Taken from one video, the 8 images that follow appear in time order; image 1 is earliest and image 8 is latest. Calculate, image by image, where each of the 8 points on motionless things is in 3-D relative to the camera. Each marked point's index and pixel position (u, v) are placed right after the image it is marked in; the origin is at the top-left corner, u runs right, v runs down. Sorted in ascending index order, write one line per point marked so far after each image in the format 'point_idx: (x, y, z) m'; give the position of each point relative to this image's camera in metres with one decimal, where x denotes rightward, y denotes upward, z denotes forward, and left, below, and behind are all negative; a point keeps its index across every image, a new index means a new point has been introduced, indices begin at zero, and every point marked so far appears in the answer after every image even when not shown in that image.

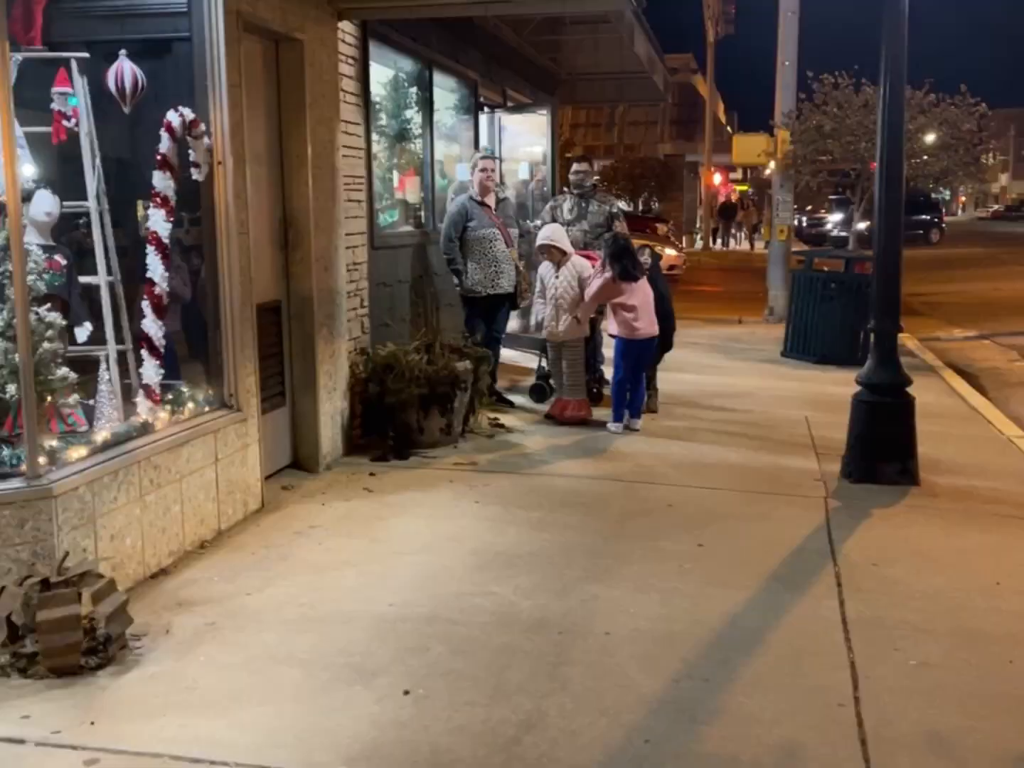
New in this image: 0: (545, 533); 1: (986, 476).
0: (+0.2, -0.8, +5.6) m
1: (+3.1, -0.6, +7.2) m
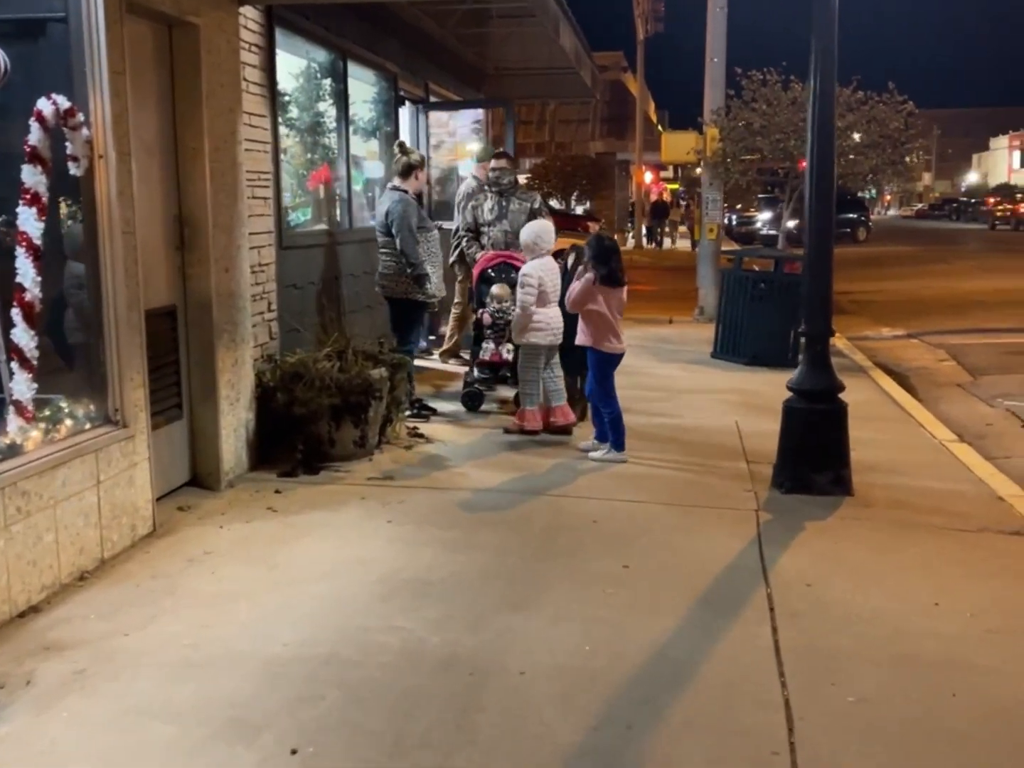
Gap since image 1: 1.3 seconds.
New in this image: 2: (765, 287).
0: (-0.2, -0.8, +5.2) m
1: (+2.6, -0.6, +6.9) m
2: (+2.7, +1.1, +11.8) m
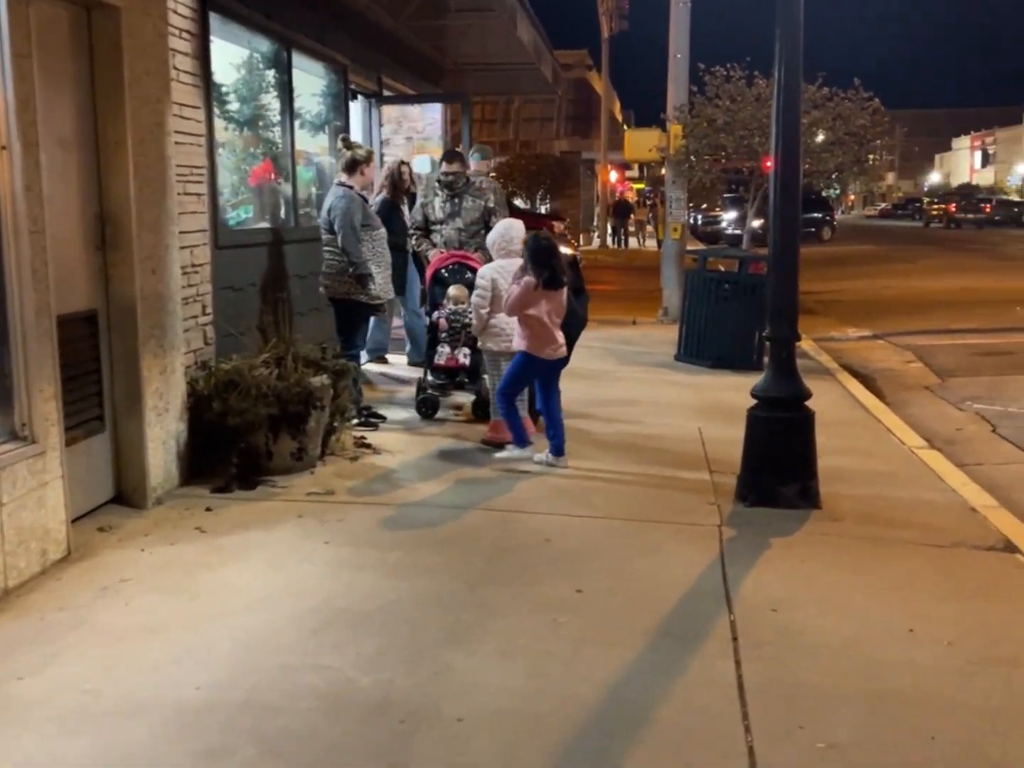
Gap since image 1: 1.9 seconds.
0: (-0.5, -0.9, +4.8) m
1: (+2.3, -0.7, +6.6) m
2: (+2.3, +1.0, +11.5) m
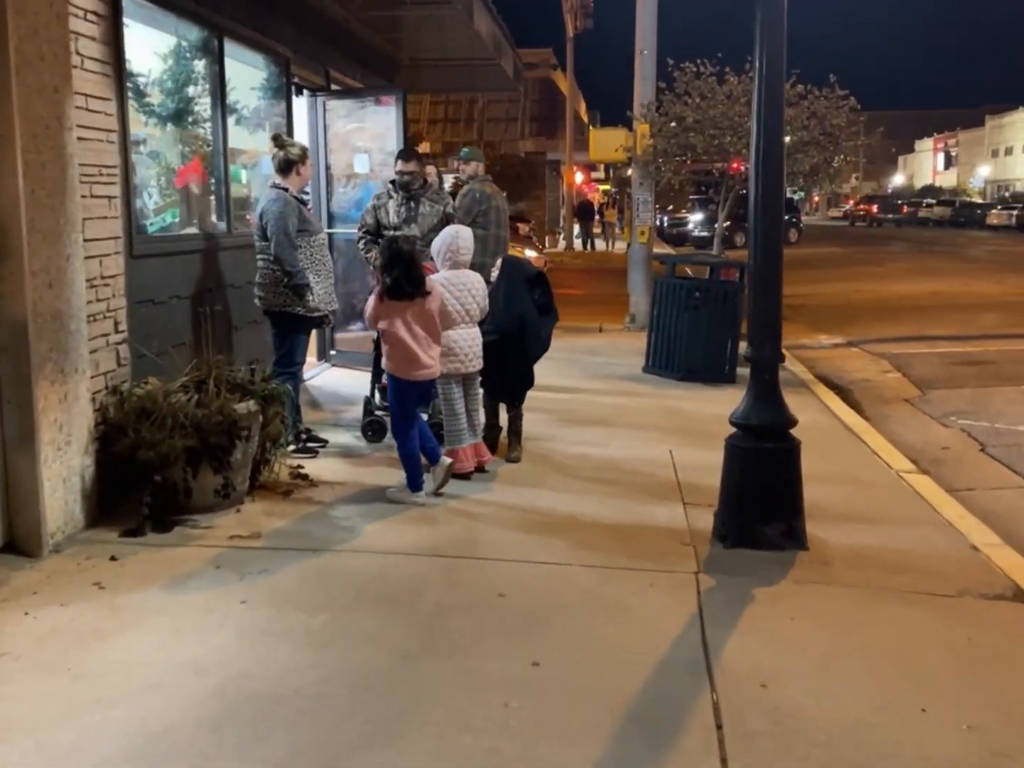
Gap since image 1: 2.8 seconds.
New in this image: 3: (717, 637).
0: (-0.7, -1.0, +4.1) m
1: (+2.0, -0.8, +6.0) m
2: (+1.9, +0.9, +10.9) m
3: (+0.8, -1.0, +4.4) m
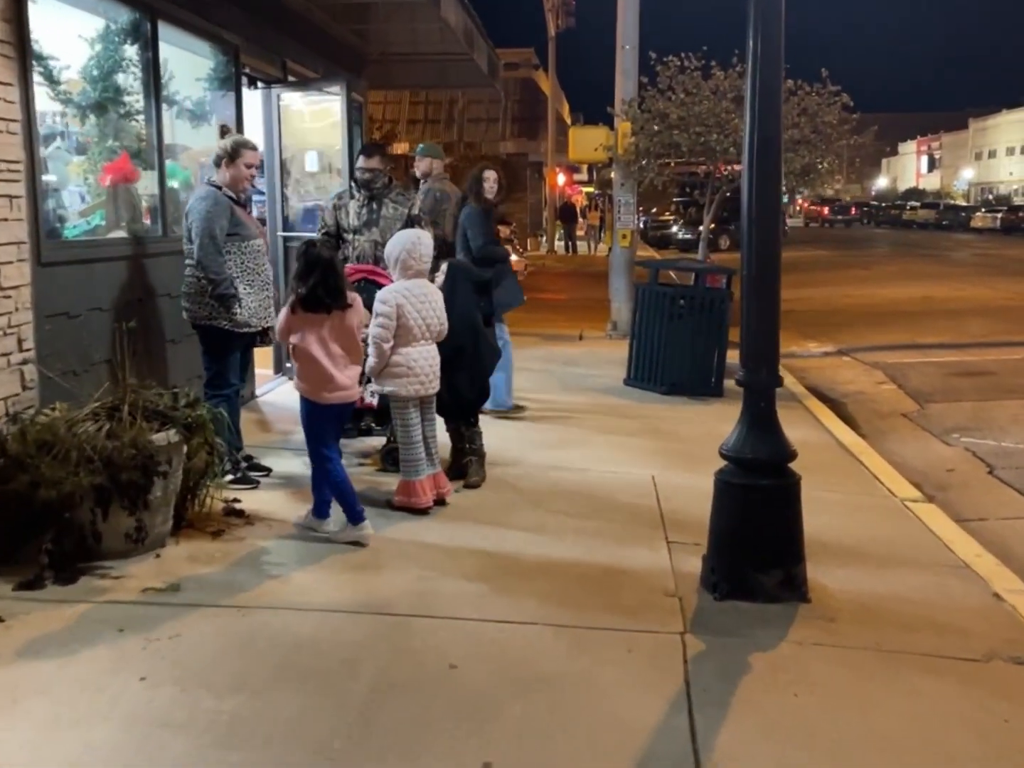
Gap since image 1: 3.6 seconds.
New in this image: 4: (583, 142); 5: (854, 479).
0: (-0.9, -1.1, +3.4) m
1: (+1.8, -0.9, +5.3) m
2: (+1.6, +0.8, +10.2) m
3: (+0.6, -1.1, +3.6) m
4: (+0.8, +2.9, +13.0) m
5: (+2.3, -0.6, +7.4) m
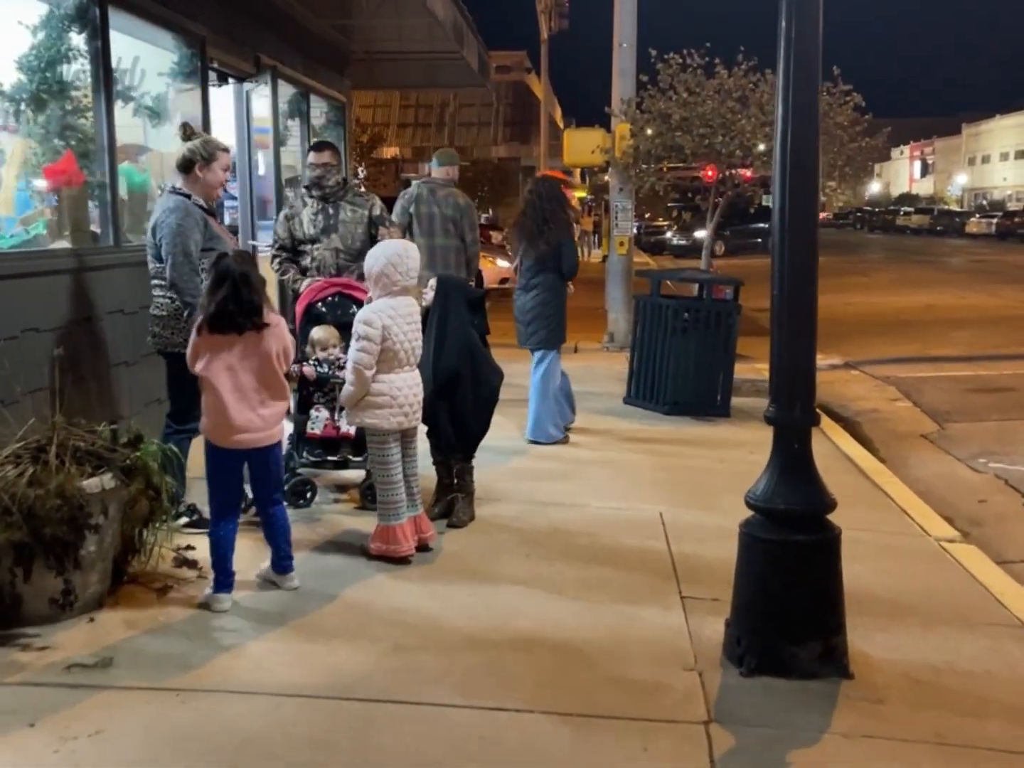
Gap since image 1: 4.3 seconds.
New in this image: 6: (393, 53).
0: (-0.9, -1.3, +2.7) m
1: (+1.8, -1.1, +4.6) m
2: (+1.5, +0.6, +9.5) m
3: (+0.6, -1.3, +2.9) m
4: (+0.8, +2.7, +12.3) m
5: (+2.3, -0.8, +6.7) m
6: (-1.4, +3.8, +12.6) m
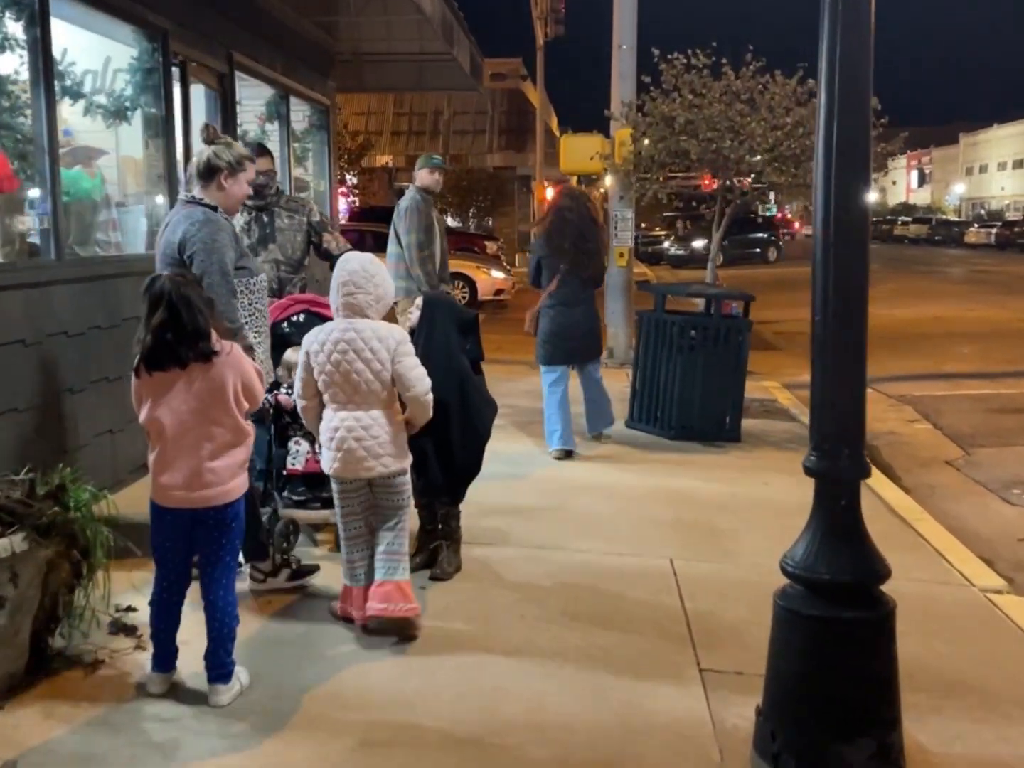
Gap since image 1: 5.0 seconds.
0: (-0.9, -1.4, +2.0) m
1: (+1.8, -1.2, +3.9) m
2: (+1.5, +0.4, +8.8) m
3: (+0.6, -1.4, +2.2) m
4: (+0.7, +2.5, +11.6) m
5: (+2.2, -1.0, +6.0) m
6: (-1.4, +3.6, +12.0) m
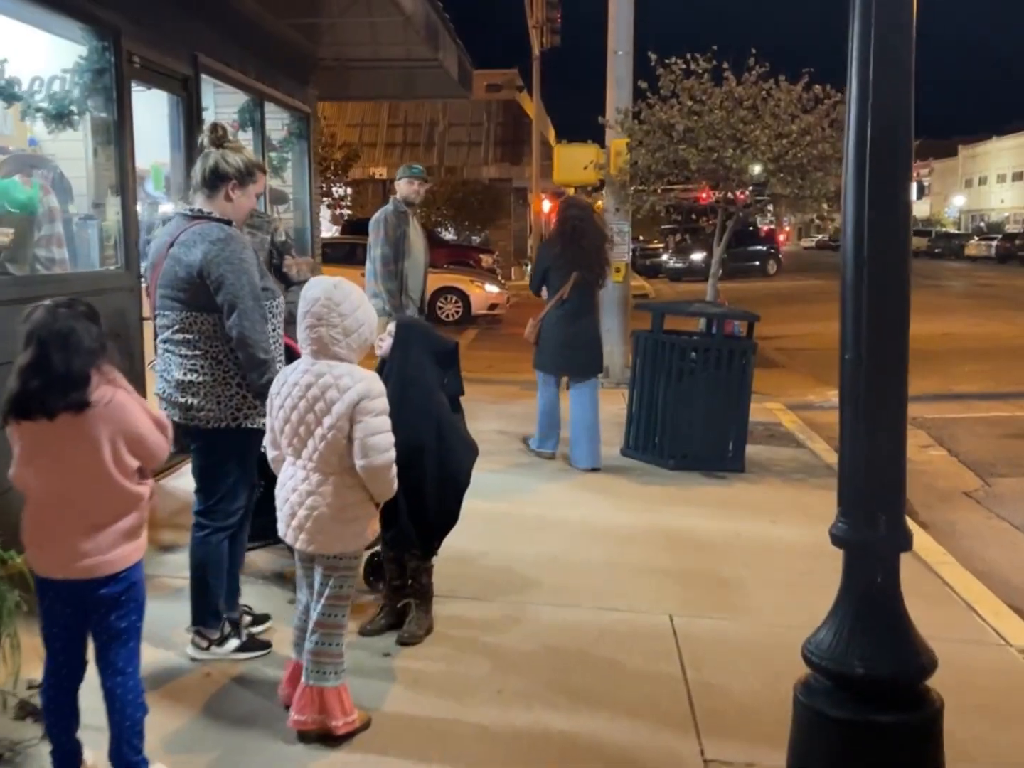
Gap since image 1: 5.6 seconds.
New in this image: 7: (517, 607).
0: (-1.0, -1.5, +1.3) m
1: (+1.7, -1.4, +3.3) m
2: (+1.4, +0.2, +8.2) m
3: (+0.5, -1.5, +1.6) m
4: (+0.6, +2.2, +11.0) m
5: (+2.1, -1.1, +5.4) m
6: (-1.5, +3.4, +11.4) m
7: (0.0, -1.0, +5.1) m
